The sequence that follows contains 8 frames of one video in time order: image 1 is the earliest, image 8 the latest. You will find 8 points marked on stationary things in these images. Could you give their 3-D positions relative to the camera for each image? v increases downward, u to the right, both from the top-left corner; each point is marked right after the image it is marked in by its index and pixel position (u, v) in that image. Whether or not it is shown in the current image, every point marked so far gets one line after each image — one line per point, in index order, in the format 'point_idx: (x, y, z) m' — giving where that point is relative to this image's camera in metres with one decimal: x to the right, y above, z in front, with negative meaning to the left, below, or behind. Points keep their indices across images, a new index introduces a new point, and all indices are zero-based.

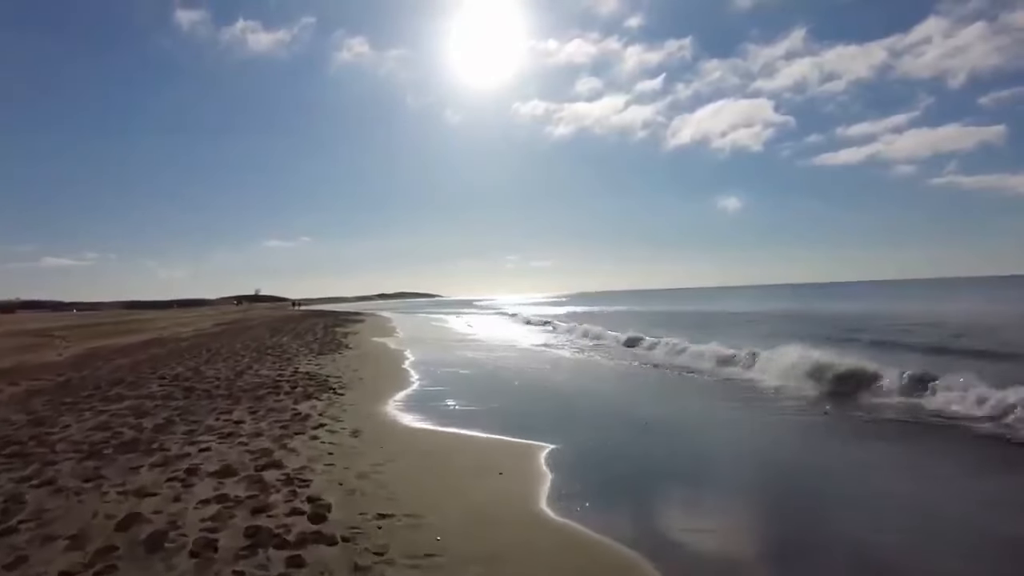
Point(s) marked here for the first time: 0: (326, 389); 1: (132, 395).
0: (-3.3, -1.8, +13.0) m
1: (-6.0, -1.7, +11.5) m
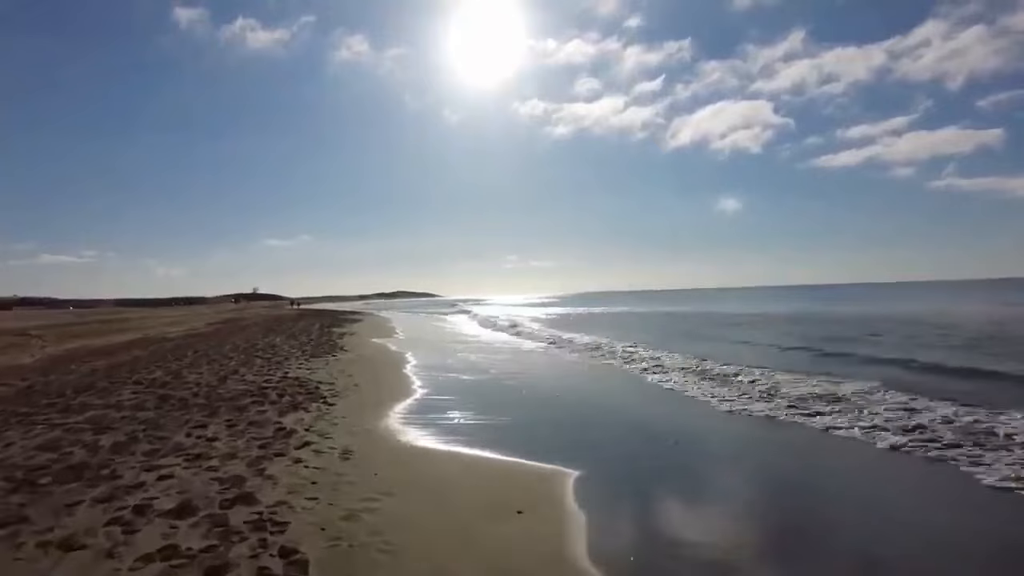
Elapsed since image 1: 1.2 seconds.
0: (-3.1, -1.8, +11.8) m
1: (-5.8, -1.6, +10.3) m
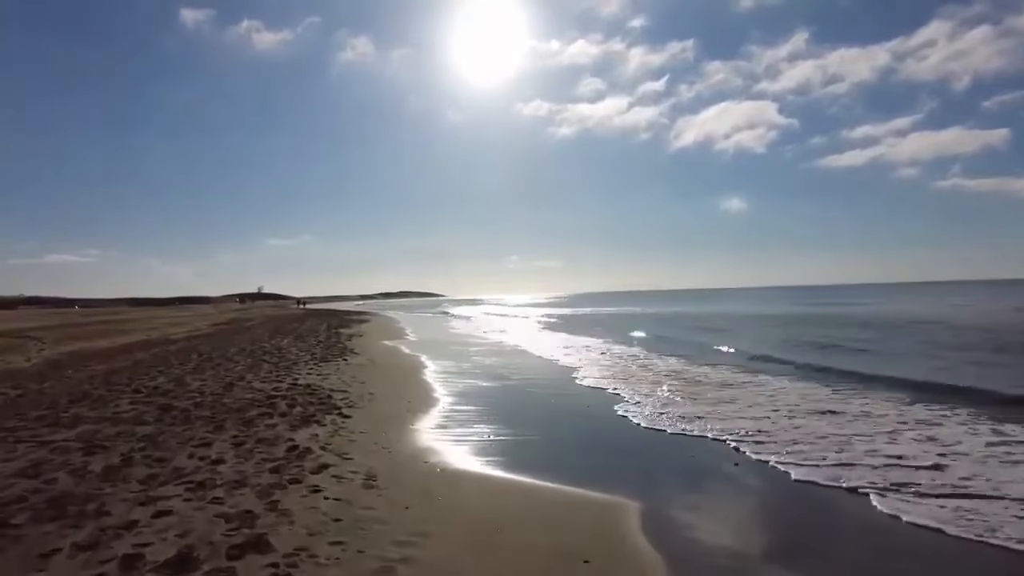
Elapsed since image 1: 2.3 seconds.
0: (-2.7, -1.8, +10.8) m
1: (-5.4, -1.6, +9.4) m
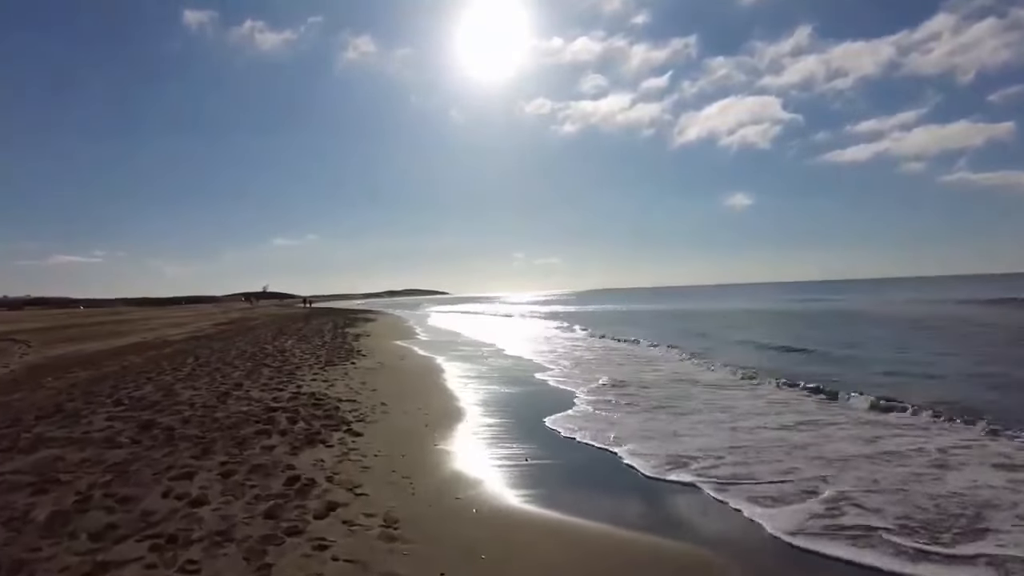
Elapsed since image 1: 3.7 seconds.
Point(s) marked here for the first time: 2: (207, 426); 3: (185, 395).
0: (-2.2, -1.7, +9.4) m
1: (-4.9, -1.6, +8.0) m
2: (-3.7, -1.7, +9.0) m
3: (-5.1, -1.7, +11.6) m
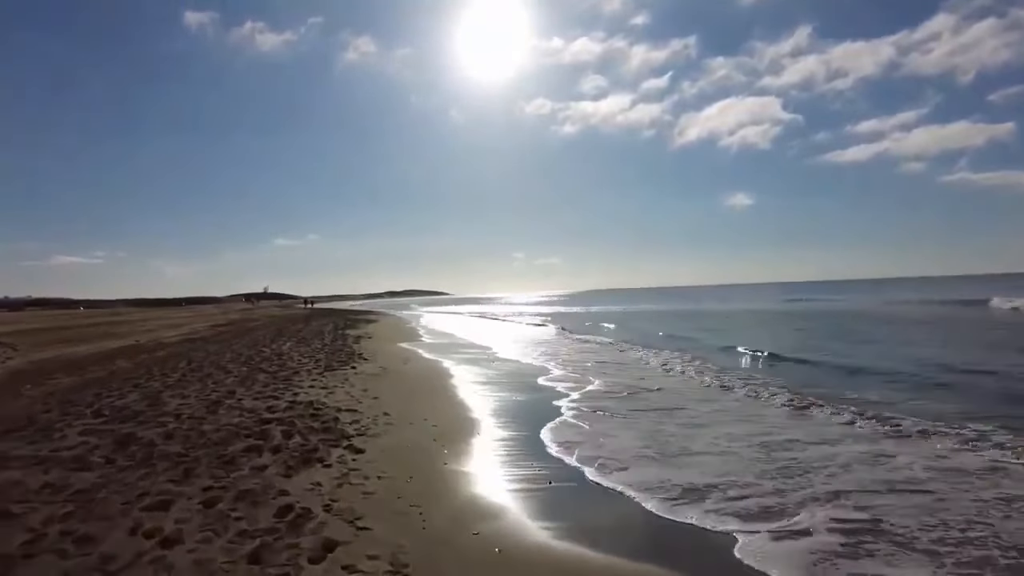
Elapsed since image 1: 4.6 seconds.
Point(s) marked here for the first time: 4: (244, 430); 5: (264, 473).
0: (-2.0, -1.7, +8.5) m
1: (-4.7, -1.6, +7.1) m
2: (-3.5, -1.7, +8.1) m
3: (-4.9, -1.7, +10.7) m
4: (-3.2, -1.7, +8.9) m
5: (-2.3, -1.7, +6.9) m
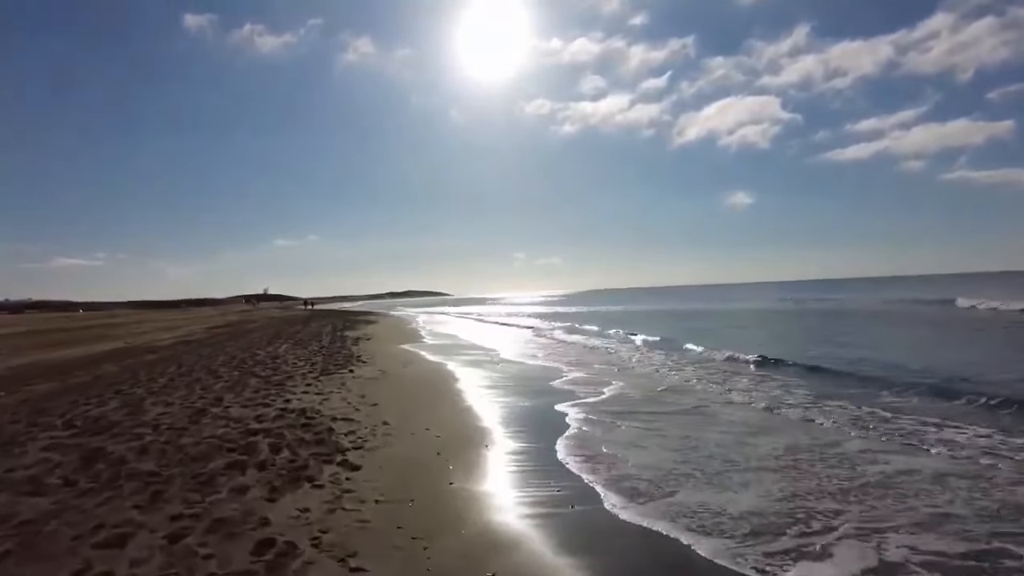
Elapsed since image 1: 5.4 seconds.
0: (-1.9, -1.7, +7.6) m
1: (-4.6, -1.6, +6.2) m
2: (-3.4, -1.7, +7.2) m
3: (-4.8, -1.7, +9.8) m
4: (-3.1, -1.7, +8.1) m
5: (-2.2, -1.7, +6.0) m
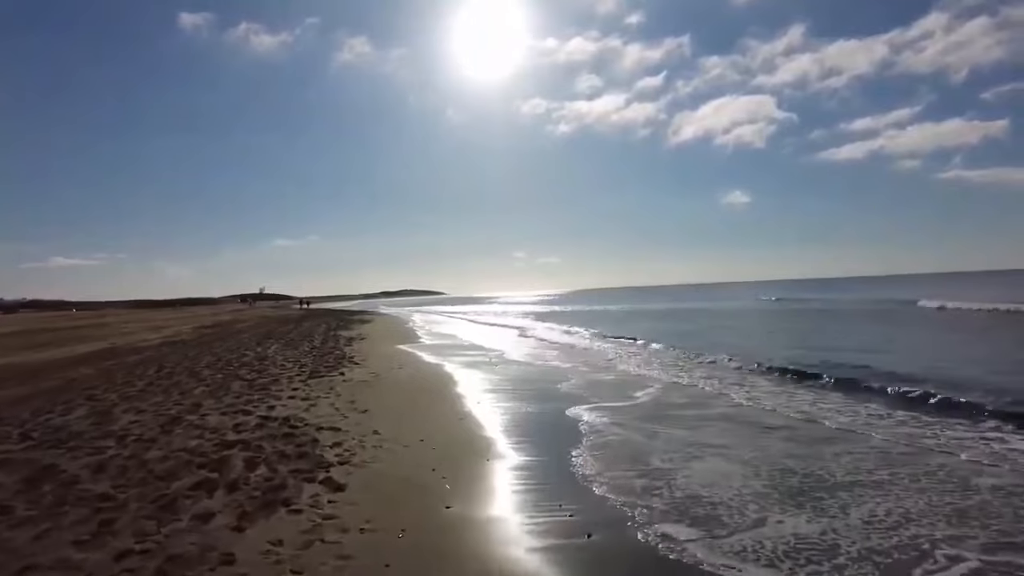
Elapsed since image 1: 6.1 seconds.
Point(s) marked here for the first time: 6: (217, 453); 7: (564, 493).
0: (-1.8, -1.7, +6.8) m
1: (-4.5, -1.6, +5.3) m
2: (-3.3, -1.6, +6.4) m
3: (-4.8, -1.6, +9.0) m
4: (-3.1, -1.7, +7.2) m
5: (-2.1, -1.7, +5.2) m
6: (-3.0, -1.7, +7.4) m
7: (+0.5, -1.8, +6.5) m
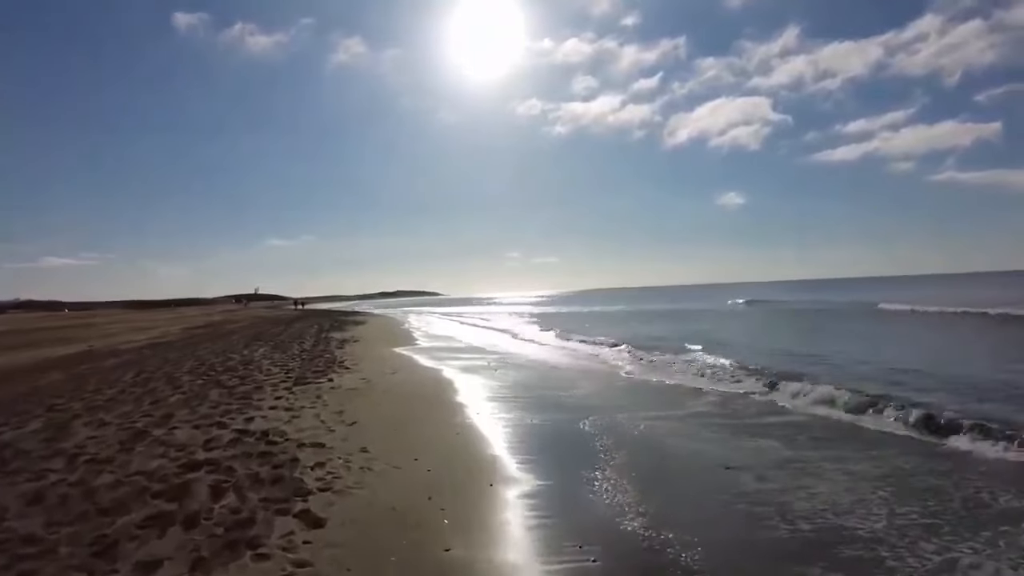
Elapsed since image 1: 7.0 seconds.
0: (-1.7, -1.7, +5.8) m
1: (-4.4, -1.6, +4.3) m
2: (-3.3, -1.6, +5.4) m
3: (-4.7, -1.6, +8.0) m
4: (-3.0, -1.6, +6.2) m
5: (-2.1, -1.7, +4.2) m
6: (-2.9, -1.6, +6.4) m
7: (+0.5, -1.8, +5.5) m
